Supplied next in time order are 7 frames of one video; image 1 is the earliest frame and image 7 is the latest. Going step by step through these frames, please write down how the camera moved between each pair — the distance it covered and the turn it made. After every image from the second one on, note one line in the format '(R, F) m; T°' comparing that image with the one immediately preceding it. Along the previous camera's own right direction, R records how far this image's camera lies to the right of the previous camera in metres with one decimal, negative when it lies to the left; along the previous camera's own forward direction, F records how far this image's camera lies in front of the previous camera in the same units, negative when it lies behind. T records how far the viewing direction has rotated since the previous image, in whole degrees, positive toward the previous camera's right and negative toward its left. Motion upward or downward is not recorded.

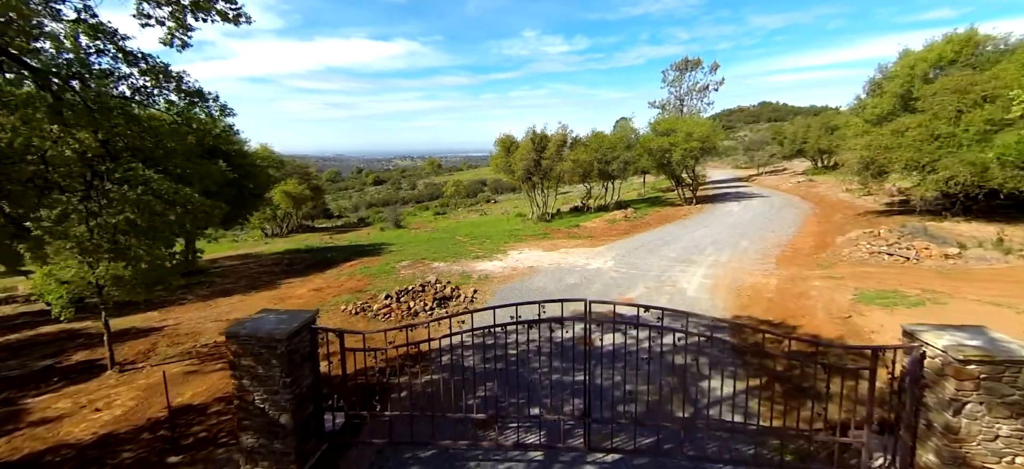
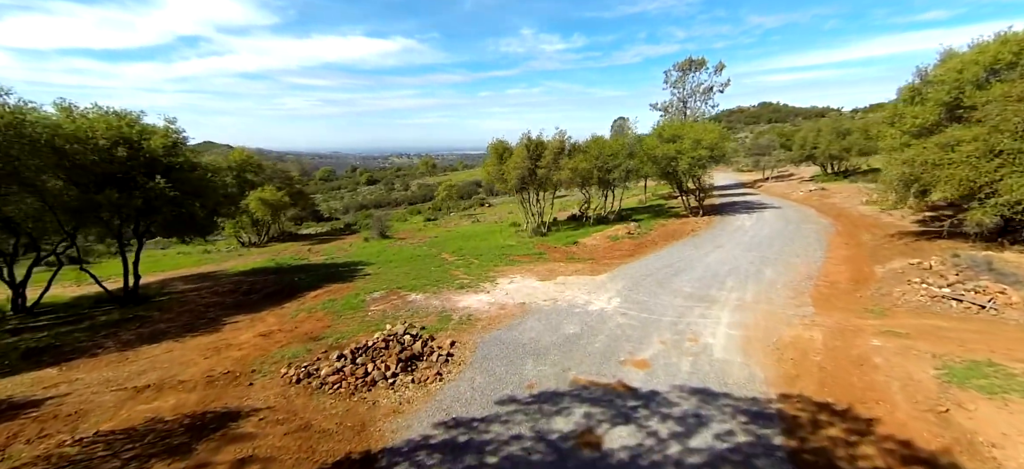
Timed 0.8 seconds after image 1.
(+0.3, +2.5) m; 0°
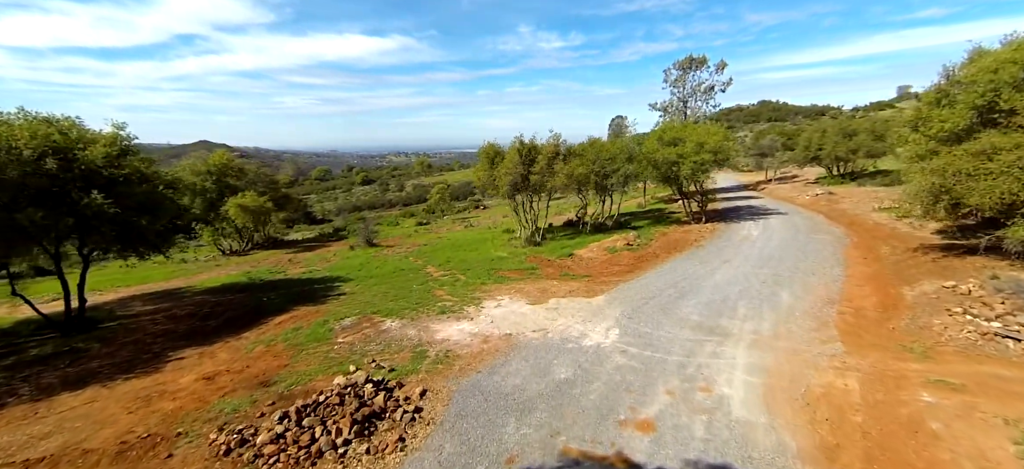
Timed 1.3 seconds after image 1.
(+0.4, +1.7) m; 0°
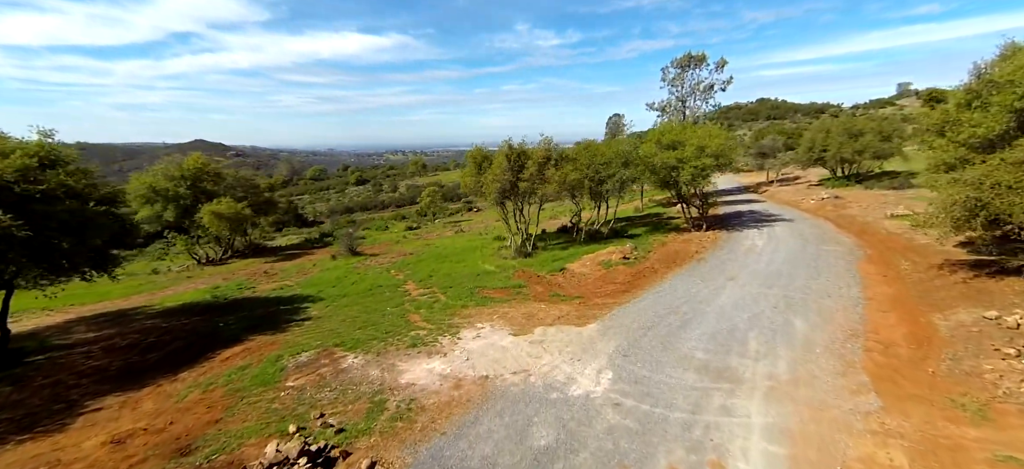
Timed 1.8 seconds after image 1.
(+0.6, +1.8) m; 0°
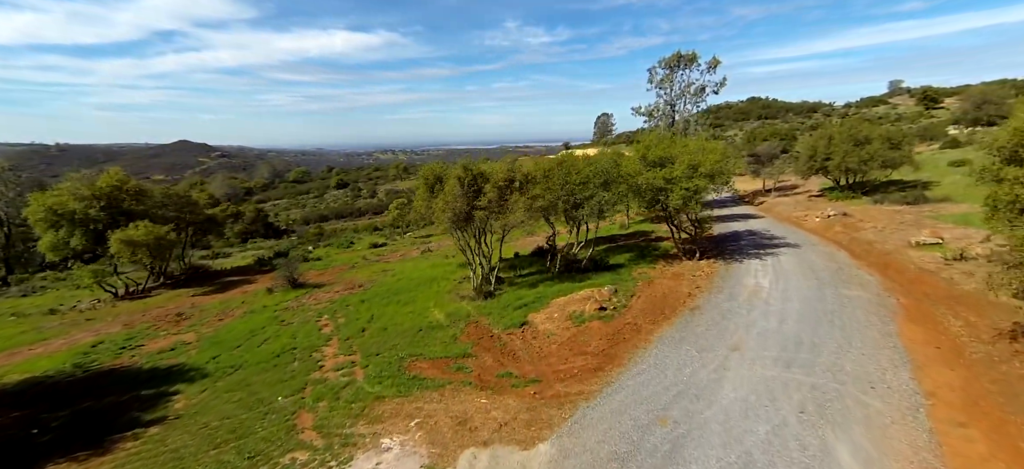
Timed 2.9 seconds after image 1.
(+1.7, +4.4) m; +1°
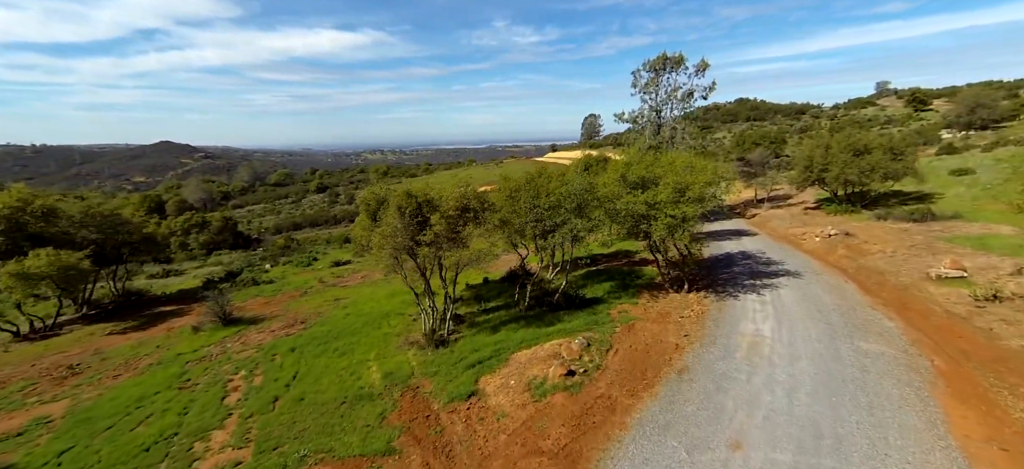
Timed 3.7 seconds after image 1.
(+1.5, +3.5) m; +1°
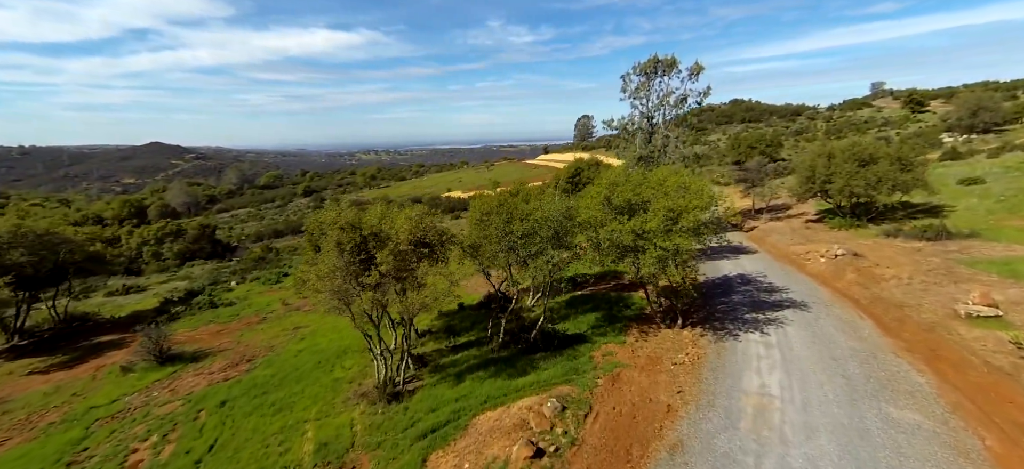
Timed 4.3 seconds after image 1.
(+1.1, +2.7) m; +1°
